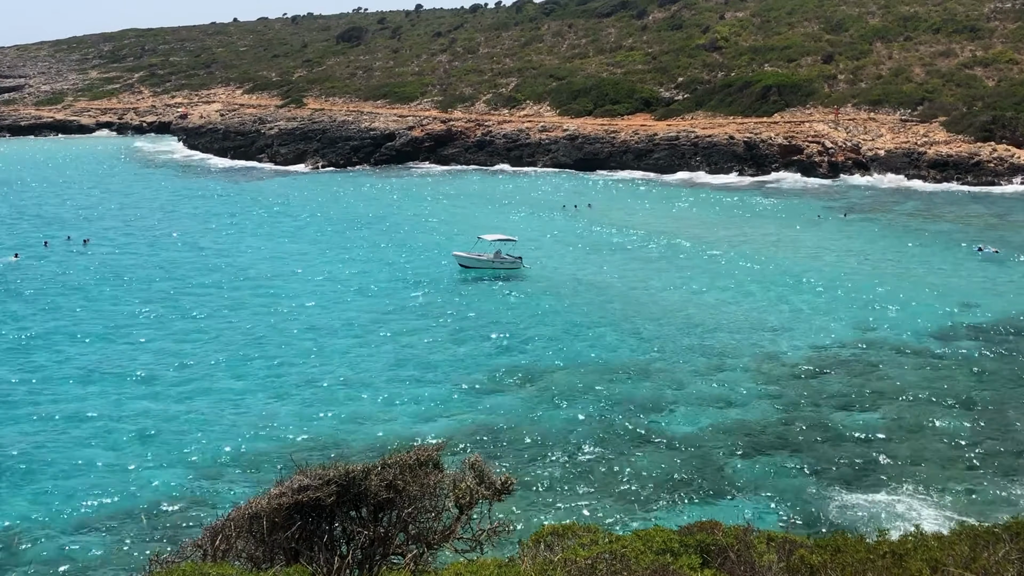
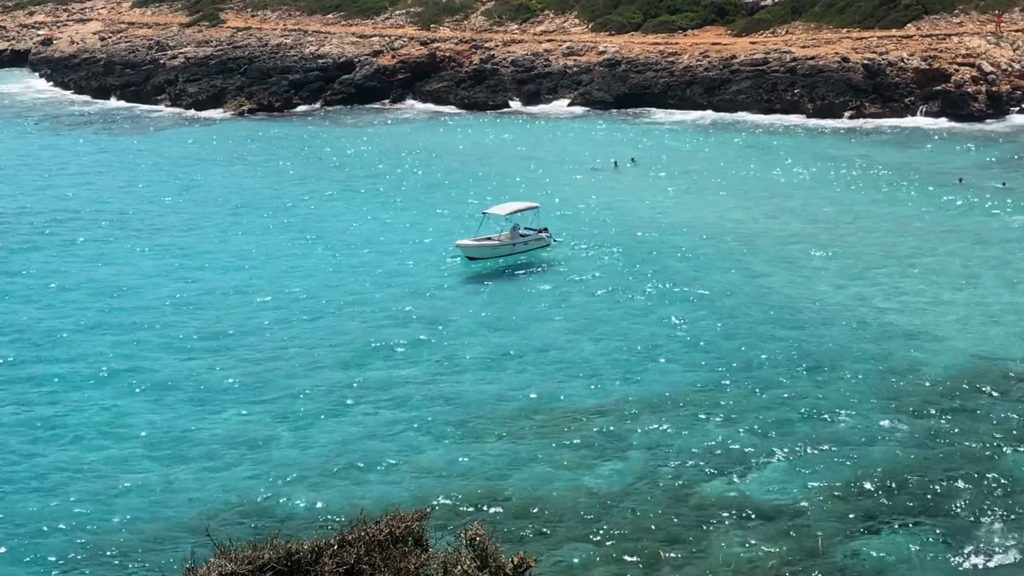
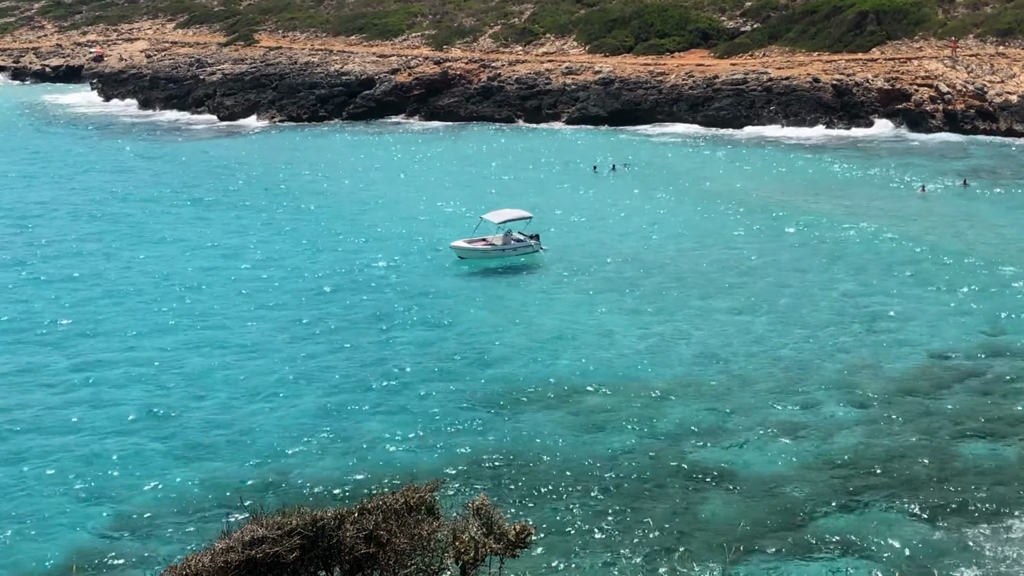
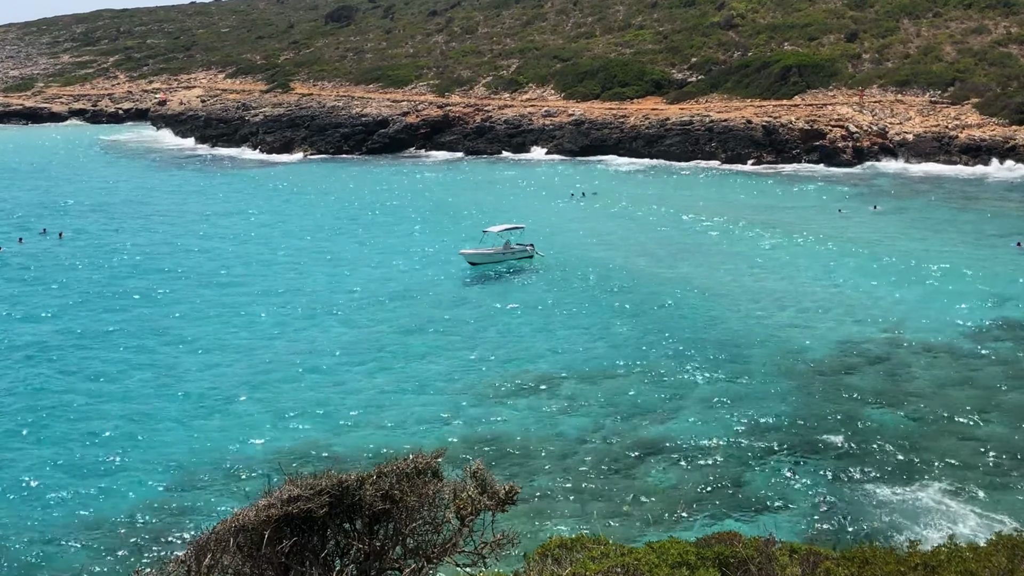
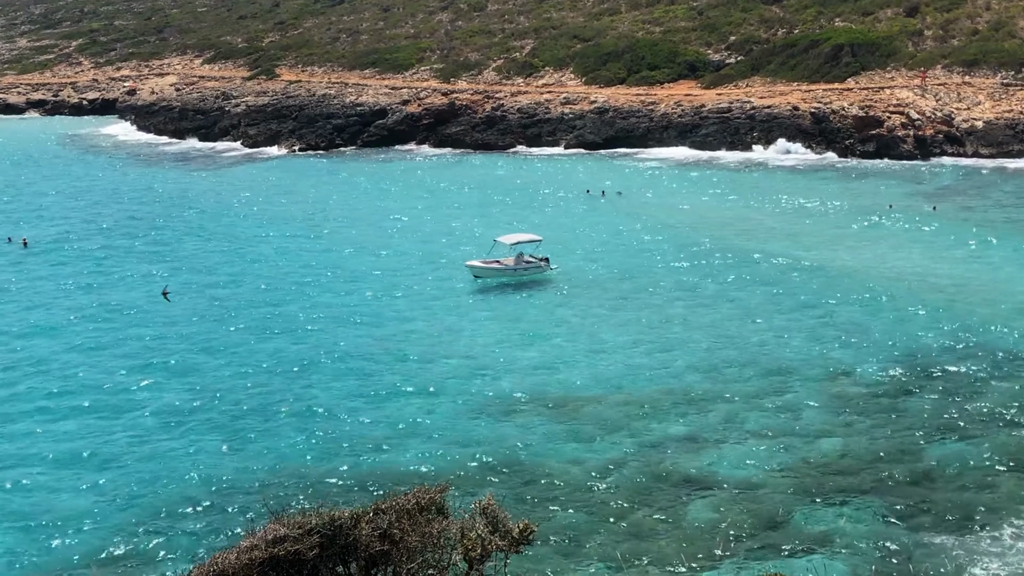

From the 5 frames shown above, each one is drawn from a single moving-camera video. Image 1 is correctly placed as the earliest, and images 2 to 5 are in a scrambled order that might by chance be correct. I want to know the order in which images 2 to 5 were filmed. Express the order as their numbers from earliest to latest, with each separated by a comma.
4, 5, 3, 2
